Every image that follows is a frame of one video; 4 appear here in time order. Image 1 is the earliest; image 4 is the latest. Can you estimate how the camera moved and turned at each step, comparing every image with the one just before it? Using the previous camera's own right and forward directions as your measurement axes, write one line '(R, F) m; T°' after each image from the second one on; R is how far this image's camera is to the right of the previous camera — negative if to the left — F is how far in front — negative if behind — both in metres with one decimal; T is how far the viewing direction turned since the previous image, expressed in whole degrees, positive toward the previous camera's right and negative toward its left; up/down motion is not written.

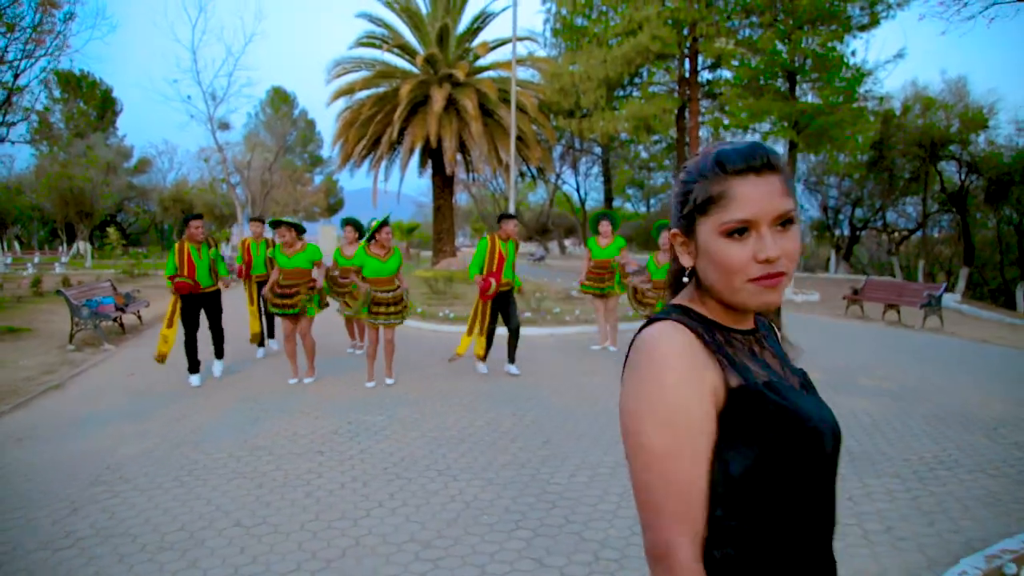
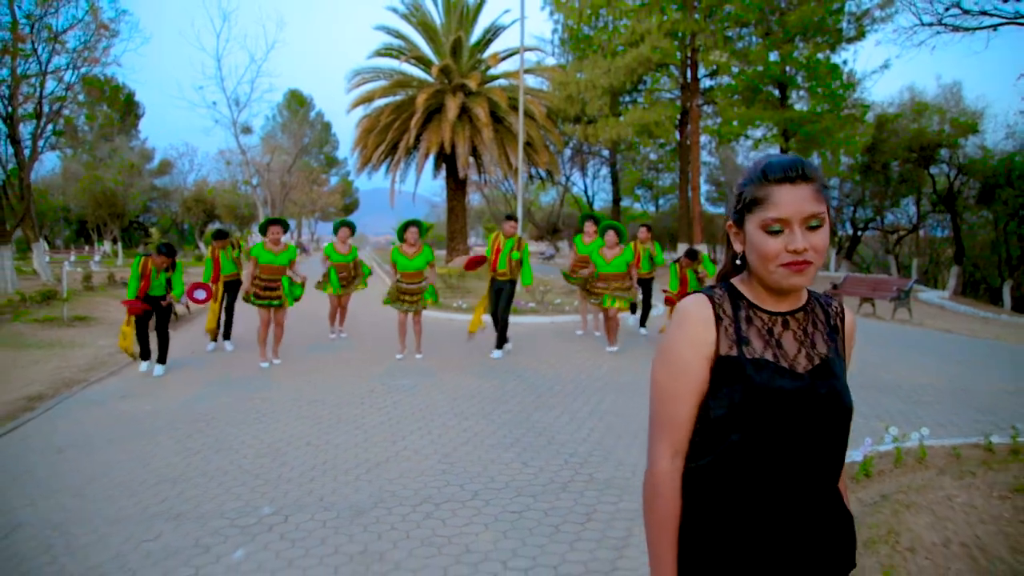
(+0.1, -1.5) m; -1°
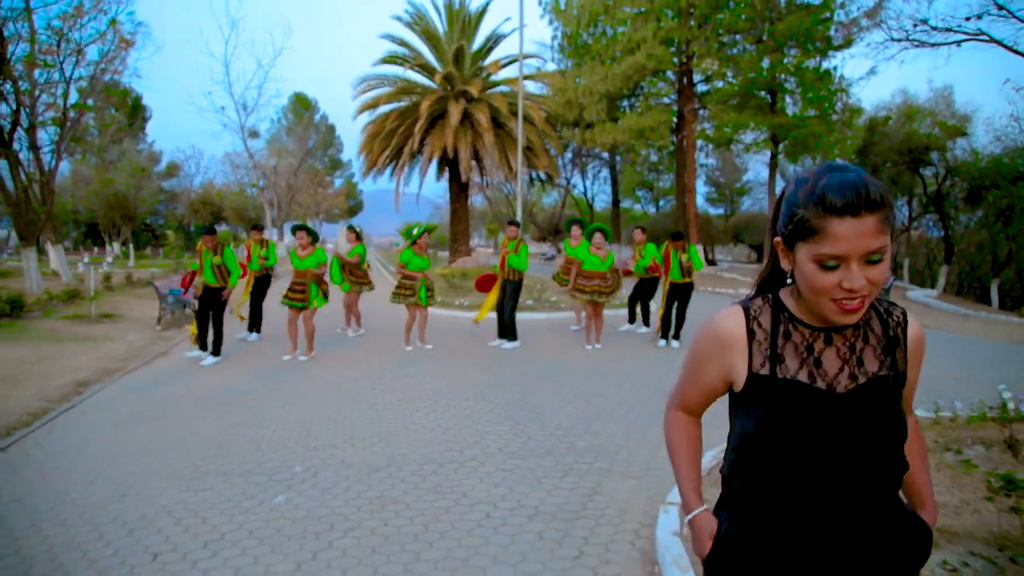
(+0.1, -0.8) m; 0°
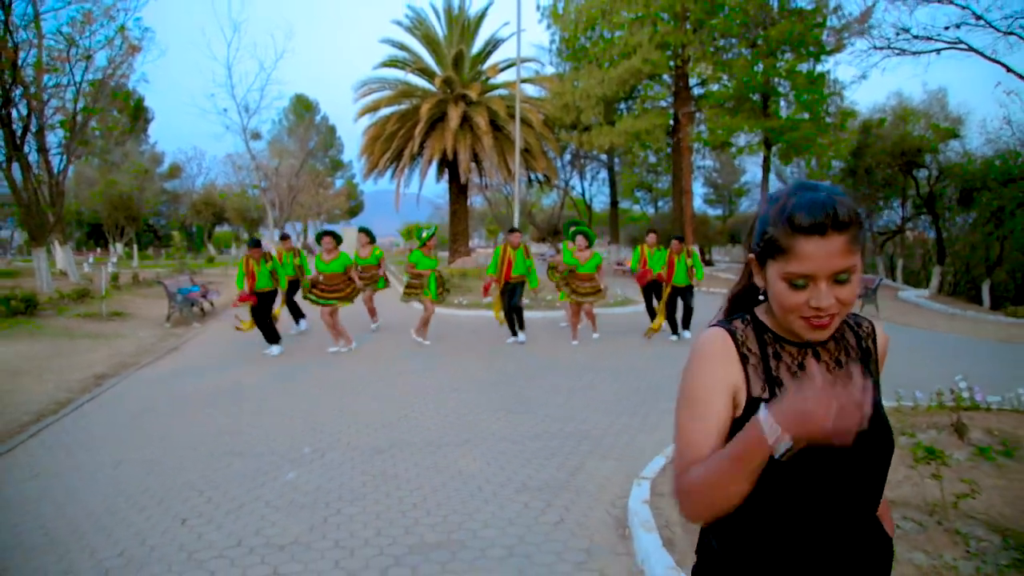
(+0.1, -0.5) m; 0°
